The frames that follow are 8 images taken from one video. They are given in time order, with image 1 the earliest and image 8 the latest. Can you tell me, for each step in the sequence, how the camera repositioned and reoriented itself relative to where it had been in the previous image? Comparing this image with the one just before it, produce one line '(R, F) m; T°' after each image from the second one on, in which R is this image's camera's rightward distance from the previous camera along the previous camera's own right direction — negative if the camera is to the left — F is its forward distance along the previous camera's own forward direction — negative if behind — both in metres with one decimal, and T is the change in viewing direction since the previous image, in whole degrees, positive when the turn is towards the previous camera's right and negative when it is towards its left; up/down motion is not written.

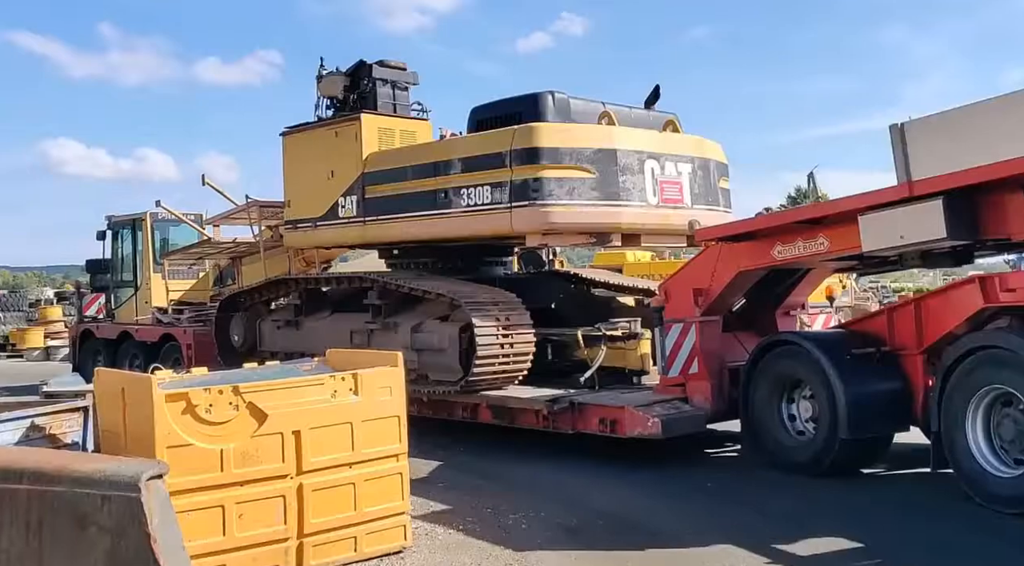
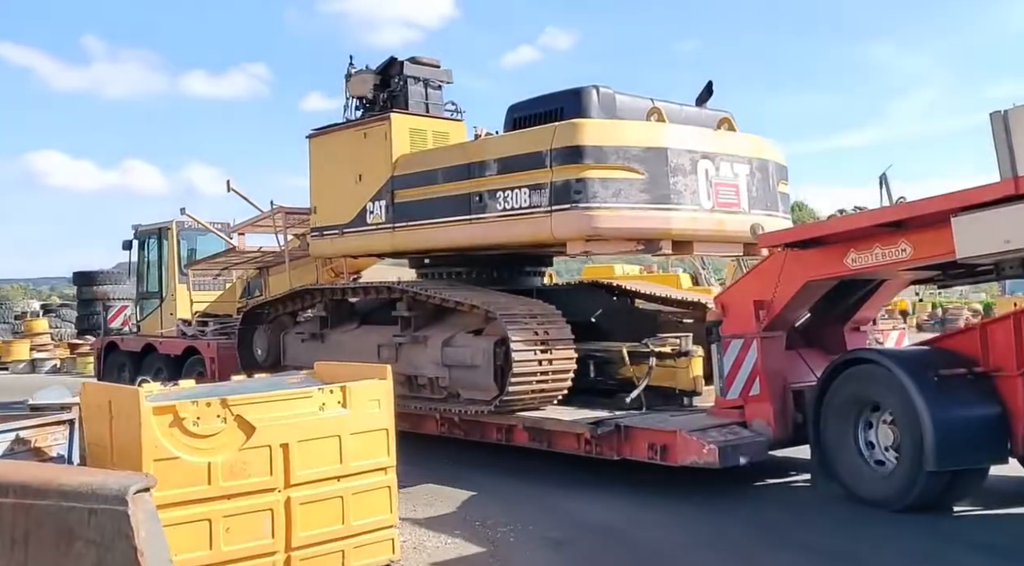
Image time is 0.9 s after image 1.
(0.0, +0.7) m; -2°
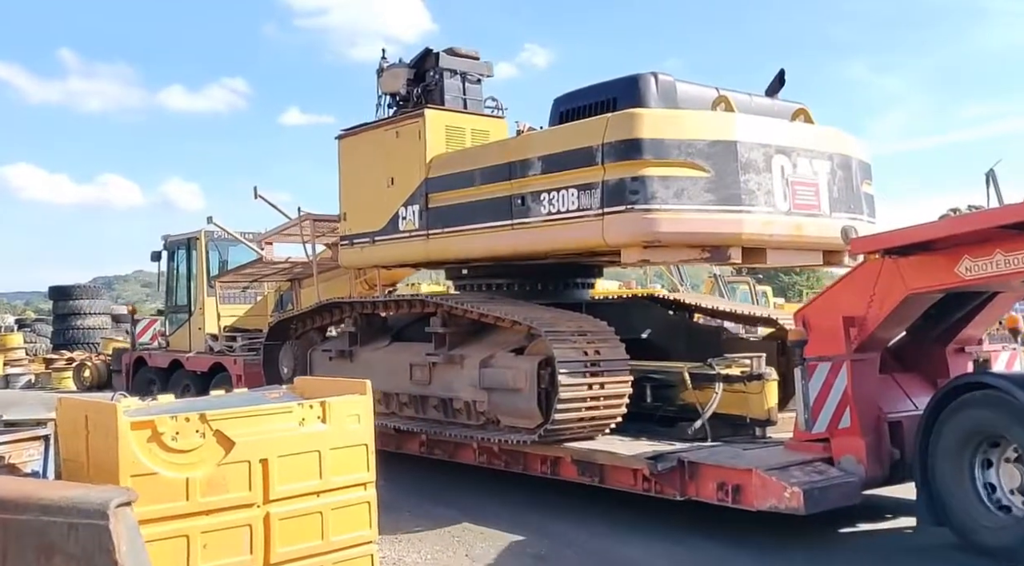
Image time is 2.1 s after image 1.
(0.0, +0.9) m; -3°
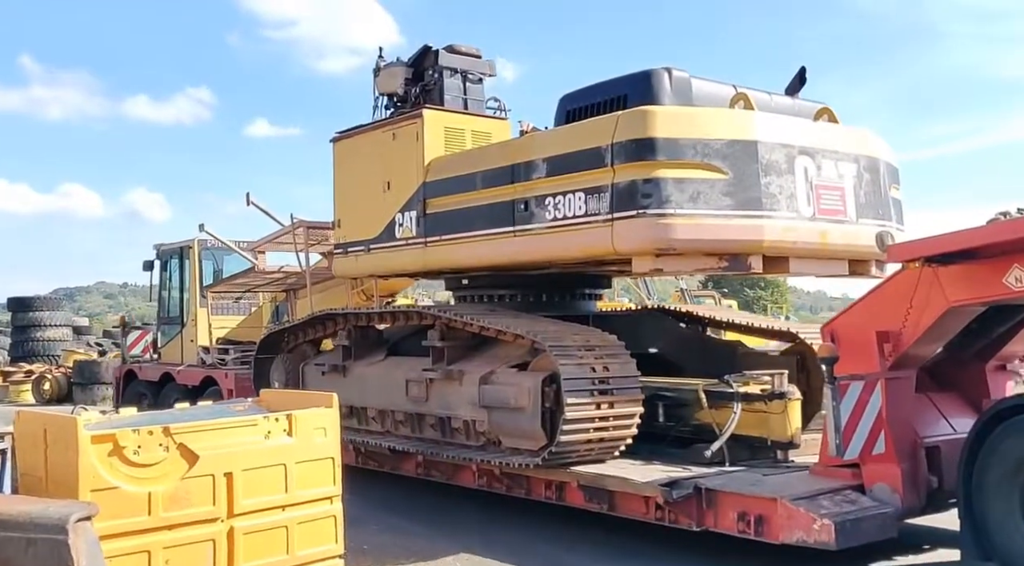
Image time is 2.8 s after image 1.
(0.0, +0.5) m; 0°
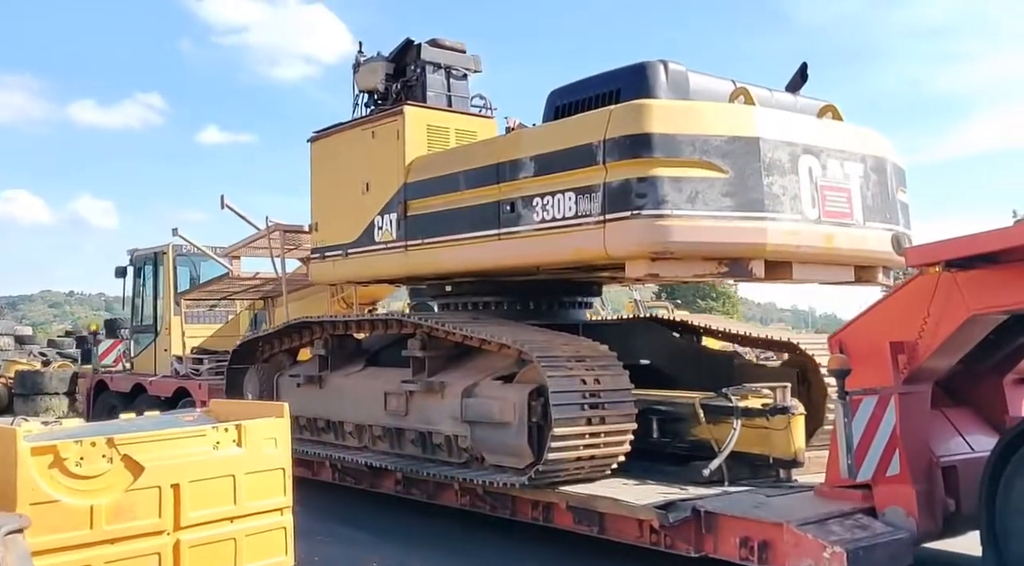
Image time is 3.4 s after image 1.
(0.0, +0.4) m; +1°
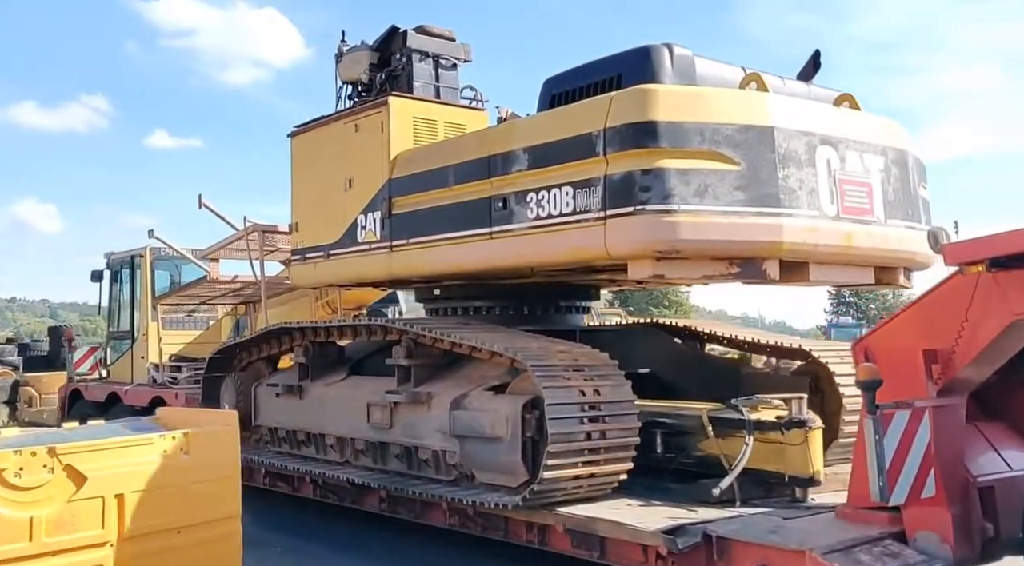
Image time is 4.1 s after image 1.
(0.0, +0.5) m; 0°
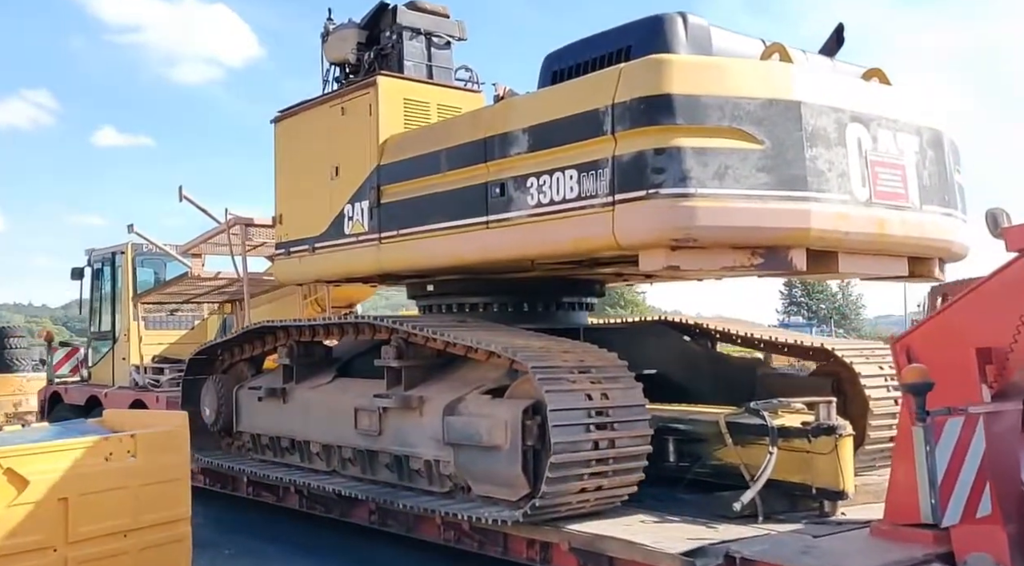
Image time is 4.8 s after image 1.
(0.0, +0.5) m; 0°
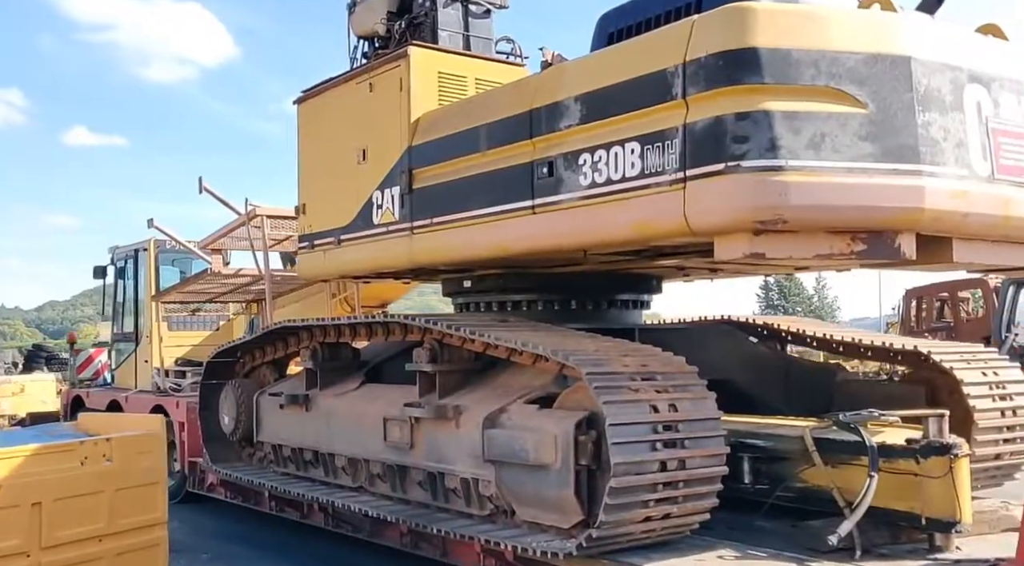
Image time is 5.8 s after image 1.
(-0.1, +0.7) m; -2°
